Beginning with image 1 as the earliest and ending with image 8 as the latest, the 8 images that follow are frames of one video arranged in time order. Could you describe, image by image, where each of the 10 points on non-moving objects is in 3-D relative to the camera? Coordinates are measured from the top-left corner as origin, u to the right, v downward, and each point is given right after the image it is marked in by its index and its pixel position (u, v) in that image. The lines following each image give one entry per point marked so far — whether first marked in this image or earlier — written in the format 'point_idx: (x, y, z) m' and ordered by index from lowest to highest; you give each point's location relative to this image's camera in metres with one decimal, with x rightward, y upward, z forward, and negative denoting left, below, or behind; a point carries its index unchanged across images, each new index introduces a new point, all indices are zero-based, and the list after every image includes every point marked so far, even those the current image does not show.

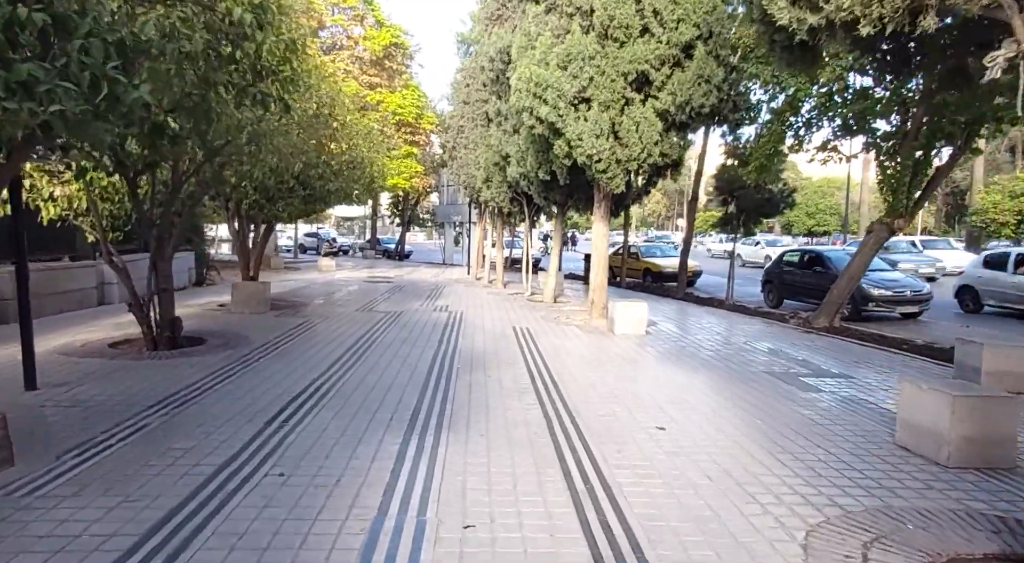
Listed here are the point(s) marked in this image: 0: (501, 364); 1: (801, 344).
0: (-0.2, -1.1, +8.8) m
1: (+5.1, -1.1, +11.1) m
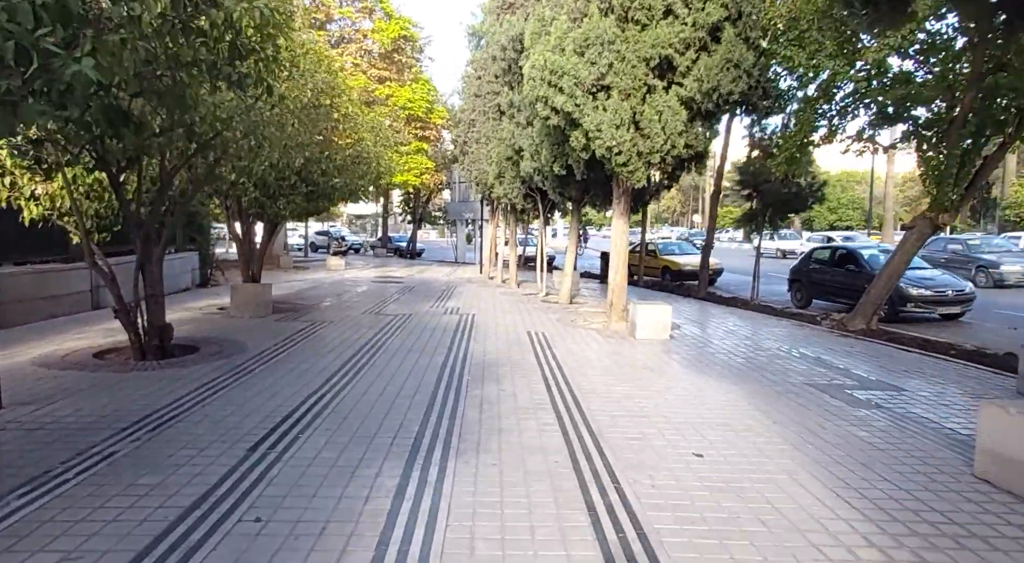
0: (0.0, -1.2, +8.1) m
1: (+5.3, -1.1, +10.3) m
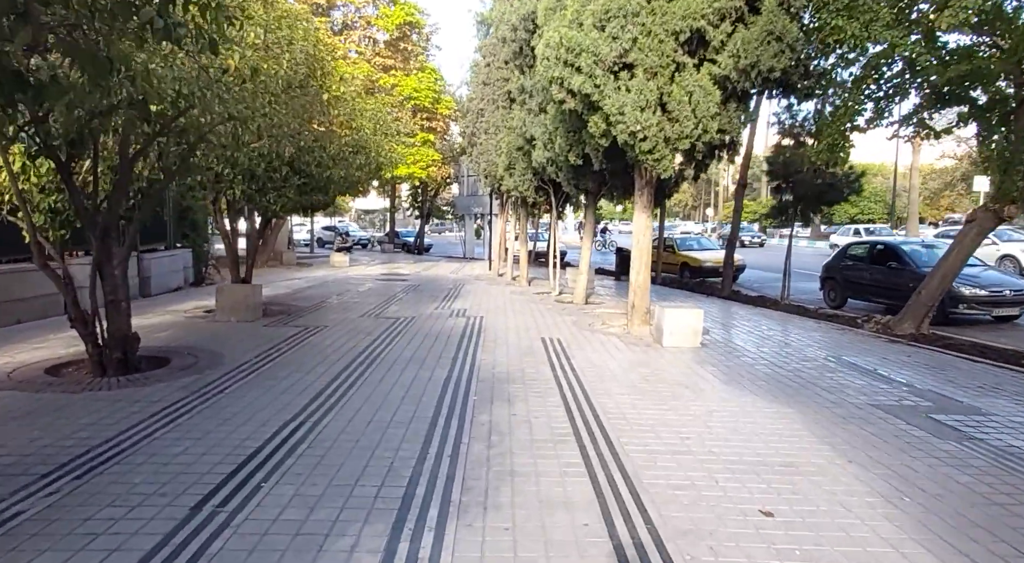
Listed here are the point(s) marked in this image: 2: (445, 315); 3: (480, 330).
0: (+0.2, -1.2, +7.0) m
1: (+5.5, -1.1, +9.1) m
2: (-1.3, -0.7, +12.7) m
3: (-0.5, -0.9, +11.1) m
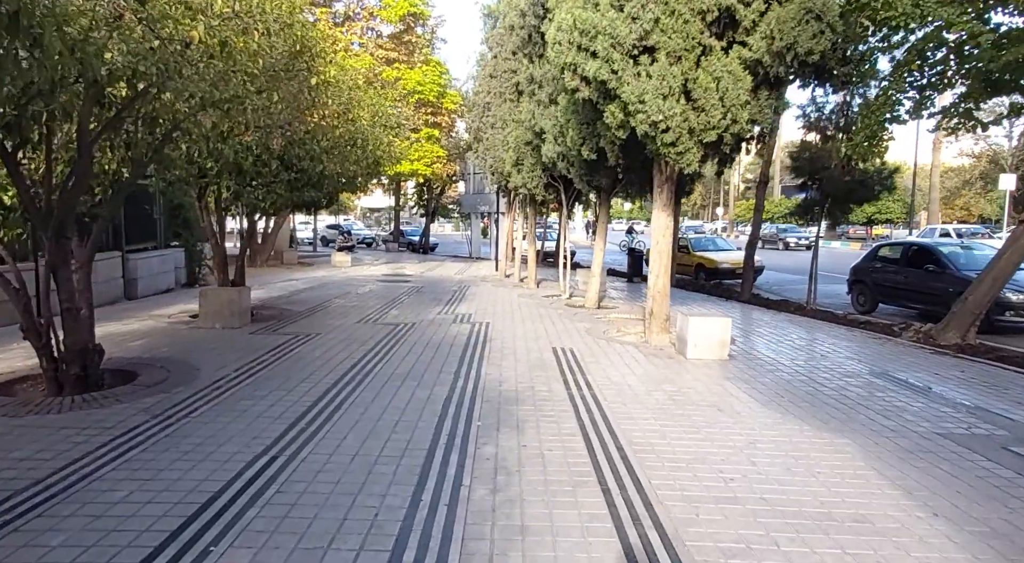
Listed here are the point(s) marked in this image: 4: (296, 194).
0: (+0.3, -1.3, +6.1) m
1: (+5.6, -1.2, +8.2) m
2: (-1.2, -0.7, +11.9) m
3: (-0.4, -0.9, +10.3) m
4: (-3.7, +1.5, +10.9) m
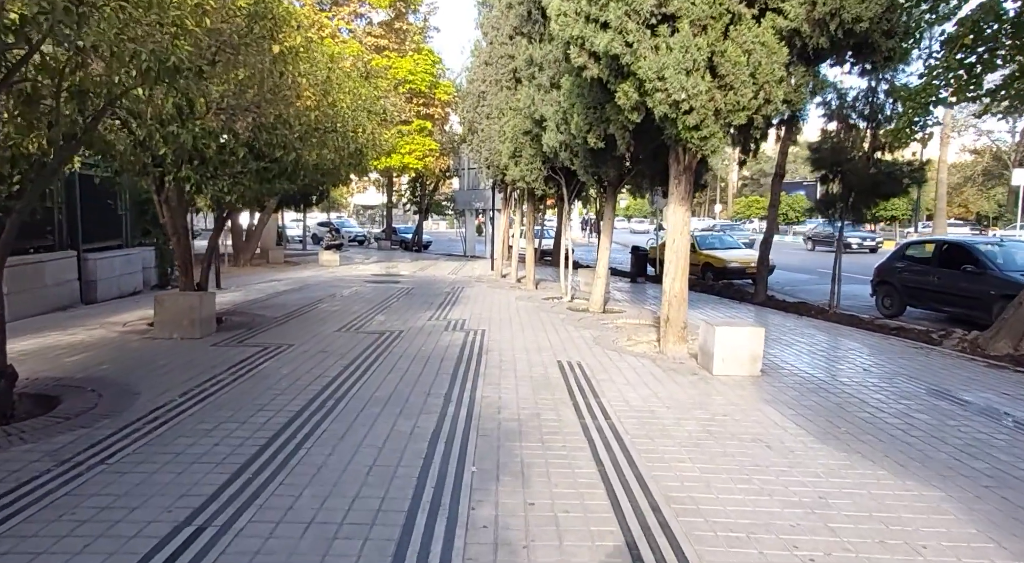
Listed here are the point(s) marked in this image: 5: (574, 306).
0: (+0.3, -1.4, +4.9) m
1: (+5.6, -1.3, +7.1) m
2: (-1.2, -0.8, +10.7) m
3: (-0.4, -1.0, +9.1) m
4: (-3.7, +1.4, +9.6) m
5: (+1.4, -0.5, +13.7) m
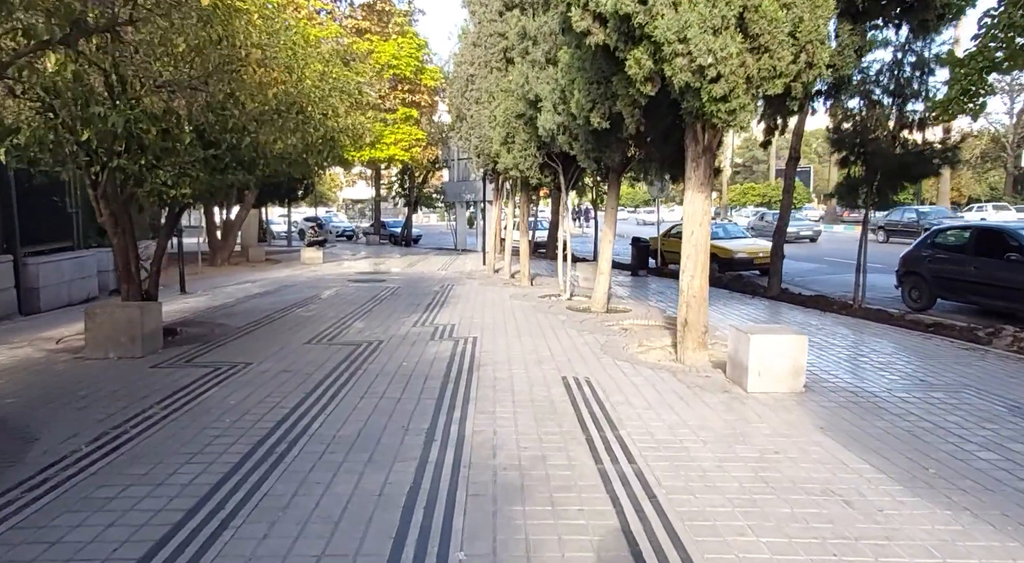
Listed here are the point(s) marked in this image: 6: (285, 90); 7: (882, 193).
0: (+0.3, -1.4, +3.7) m
1: (+5.6, -1.2, +5.9) m
2: (-1.3, -0.8, +9.4) m
3: (-0.5, -1.0, +7.8) m
4: (-3.8, +1.4, +8.3) m
5: (+1.2, -0.5, +12.5) m
6: (-3.2, +2.7, +8.9) m
7: (+7.3, +1.8, +12.6) m
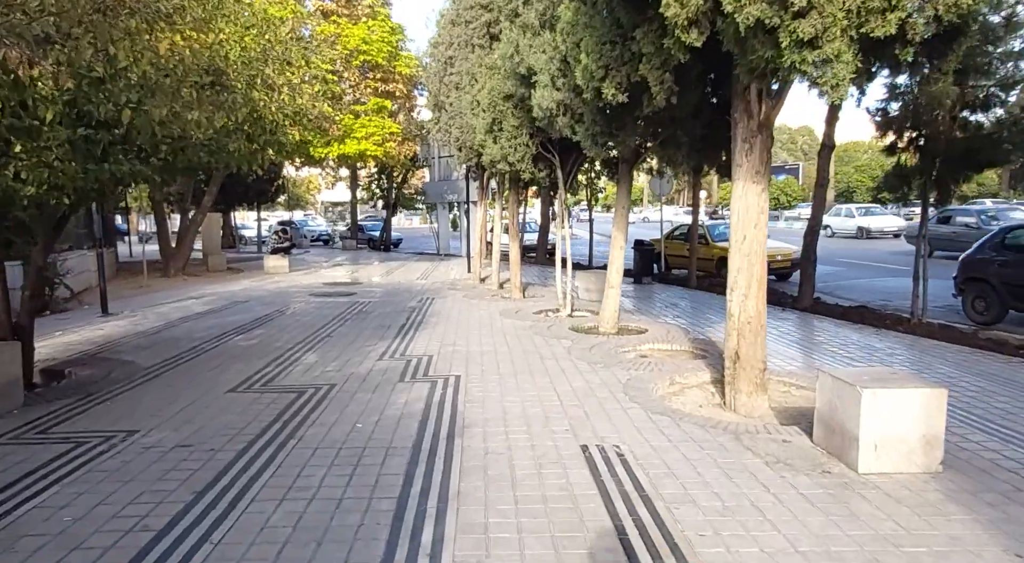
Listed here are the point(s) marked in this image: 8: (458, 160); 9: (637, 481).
0: (+0.3, -1.6, +1.6) m
1: (+5.6, -1.4, +3.9) m
2: (-1.4, -1.1, +7.3) m
3: (-0.5, -1.3, +5.7) m
4: (-3.9, +1.1, +6.1) m
5: (+1.1, -0.7, +10.4) m
6: (-3.3, +2.4, +6.7) m
7: (+7.1, +1.6, +10.7) m
8: (-1.4, +3.3, +16.9) m
9: (+0.8, -1.4, +4.4) m
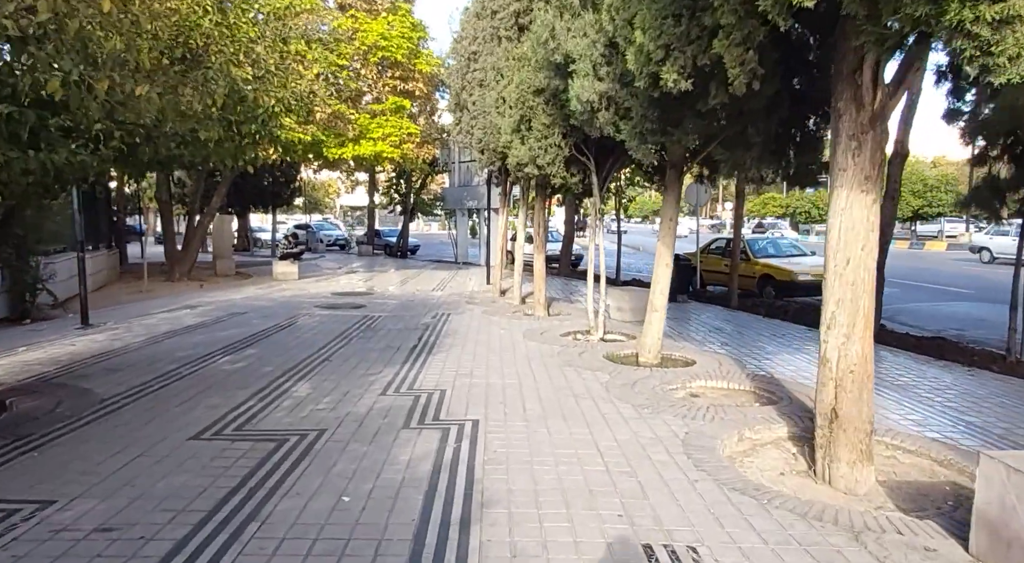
0: (+0.5, -1.8, +0.2) m
1: (+5.8, -1.7, +2.4) m
2: (-1.1, -1.3, +6.0) m
3: (-0.3, -1.5, +4.4) m
4: (-3.6, +0.9, +4.9) m
5: (+1.5, -1.0, +9.0) m
6: (-3.0, +2.3, +5.5) m
7: (+7.6, +1.2, +9.2) m
8: (-0.8, +2.9, +15.6) m
9: (+1.0, -1.6, +3.0) m
